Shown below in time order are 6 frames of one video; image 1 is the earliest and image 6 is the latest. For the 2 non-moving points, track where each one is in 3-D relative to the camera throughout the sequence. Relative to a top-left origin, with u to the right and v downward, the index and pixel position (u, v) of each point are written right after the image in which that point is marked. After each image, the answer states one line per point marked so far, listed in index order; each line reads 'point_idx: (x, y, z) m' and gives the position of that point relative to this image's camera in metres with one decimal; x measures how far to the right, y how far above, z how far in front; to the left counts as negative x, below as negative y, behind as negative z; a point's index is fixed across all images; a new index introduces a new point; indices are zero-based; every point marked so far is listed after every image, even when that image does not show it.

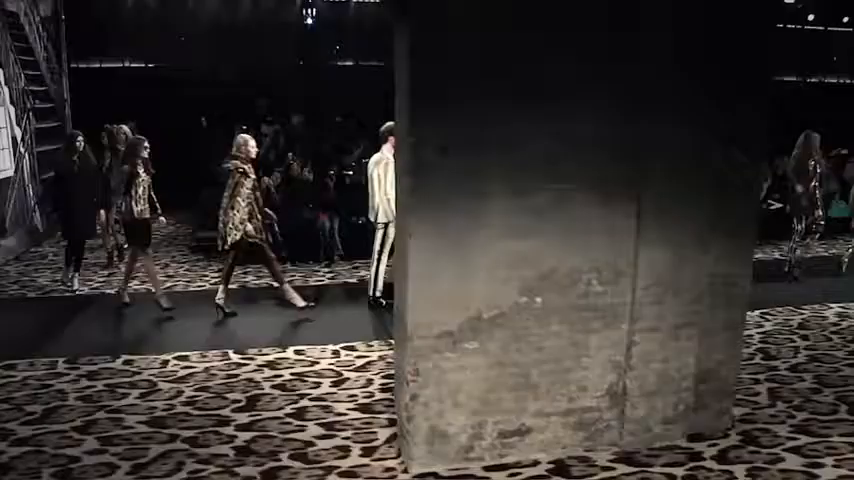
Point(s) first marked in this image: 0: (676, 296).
0: (+1.4, -0.3, +4.3) m
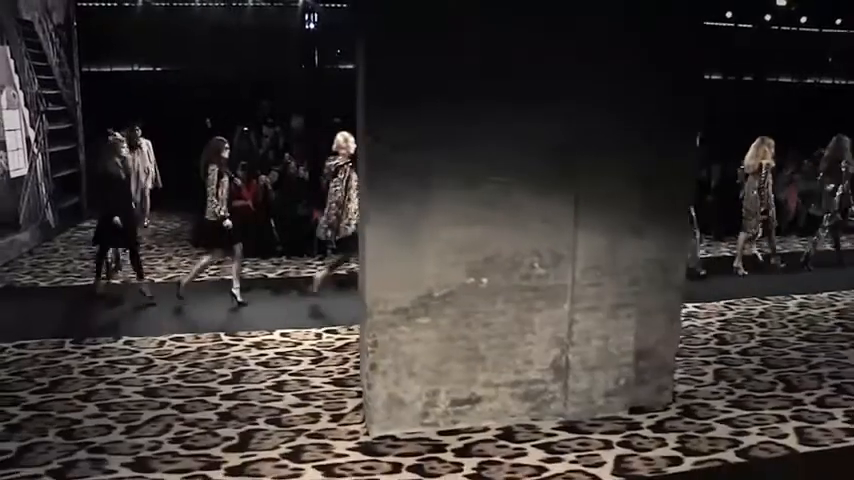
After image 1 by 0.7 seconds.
0: (+1.1, -0.2, +4.8) m
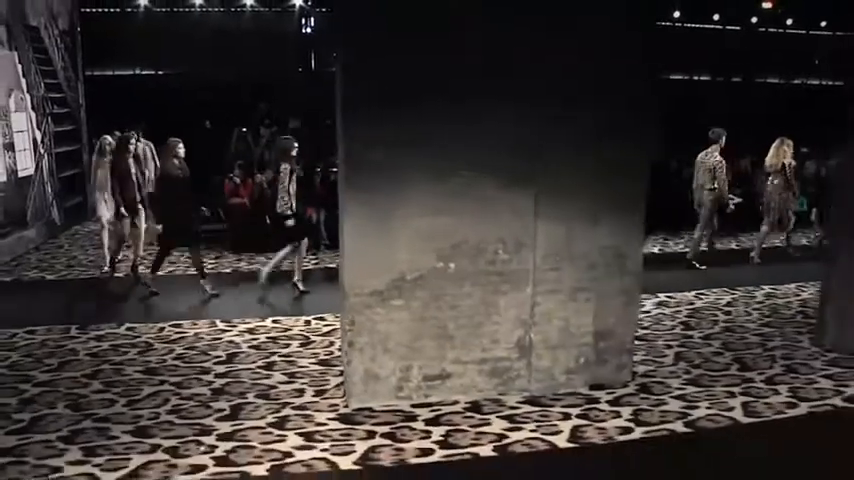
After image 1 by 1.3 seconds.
0: (+1.0, -0.1, +5.3) m
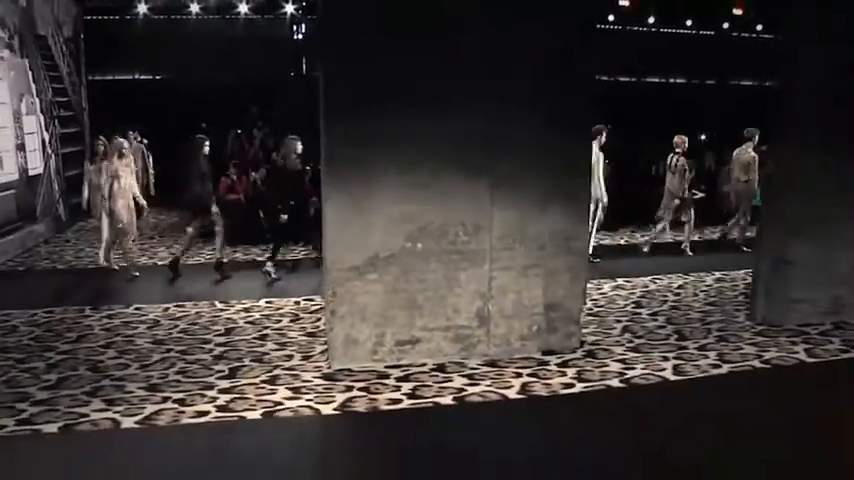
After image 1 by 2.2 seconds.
0: (+0.8, 0.0, +6.1) m
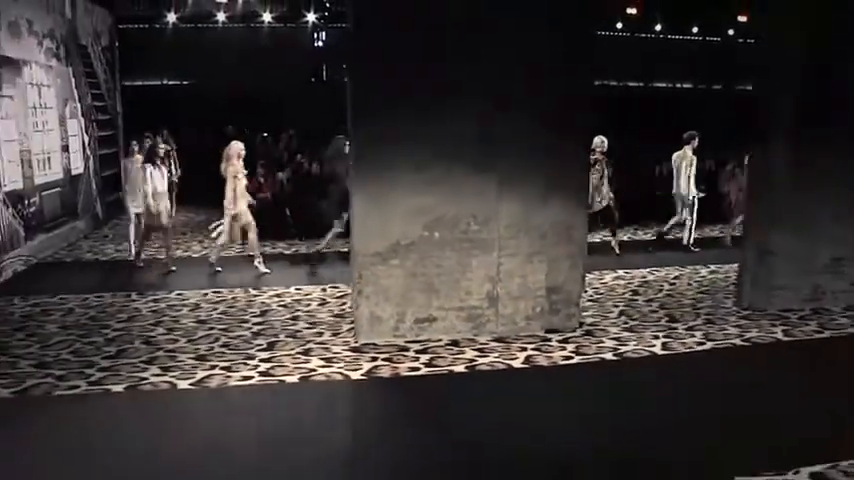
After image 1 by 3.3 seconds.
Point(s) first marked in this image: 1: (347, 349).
0: (+0.9, +0.1, +6.8) m
1: (-0.7, -0.9, +6.5) m
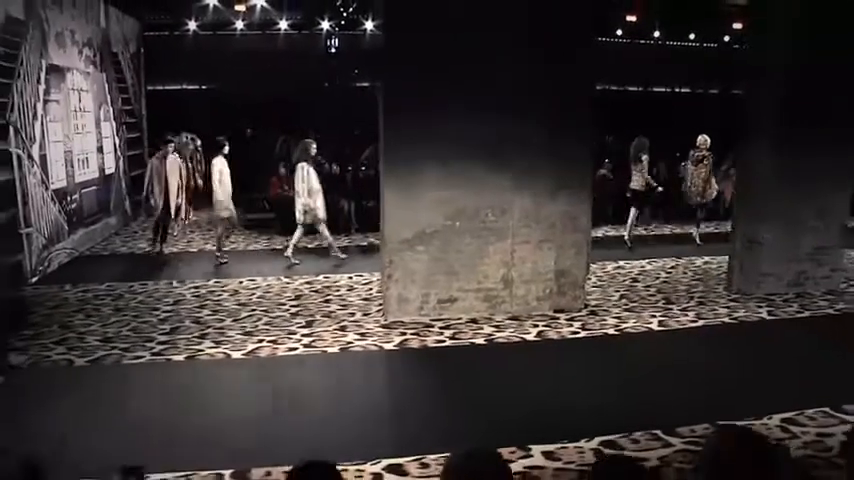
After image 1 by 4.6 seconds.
0: (+1.1, +0.2, +7.6) m
1: (-0.5, -0.8, +7.2) m
